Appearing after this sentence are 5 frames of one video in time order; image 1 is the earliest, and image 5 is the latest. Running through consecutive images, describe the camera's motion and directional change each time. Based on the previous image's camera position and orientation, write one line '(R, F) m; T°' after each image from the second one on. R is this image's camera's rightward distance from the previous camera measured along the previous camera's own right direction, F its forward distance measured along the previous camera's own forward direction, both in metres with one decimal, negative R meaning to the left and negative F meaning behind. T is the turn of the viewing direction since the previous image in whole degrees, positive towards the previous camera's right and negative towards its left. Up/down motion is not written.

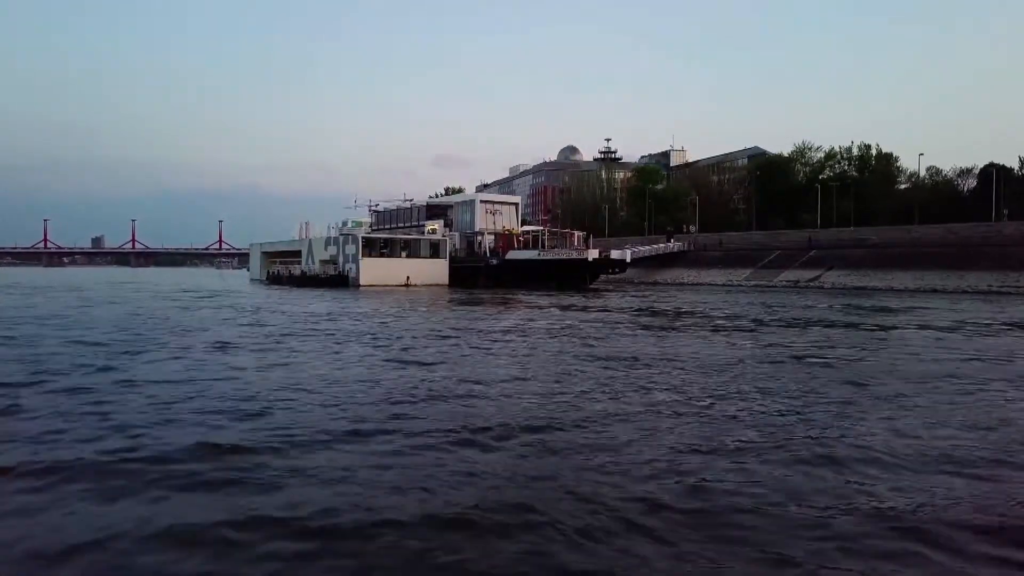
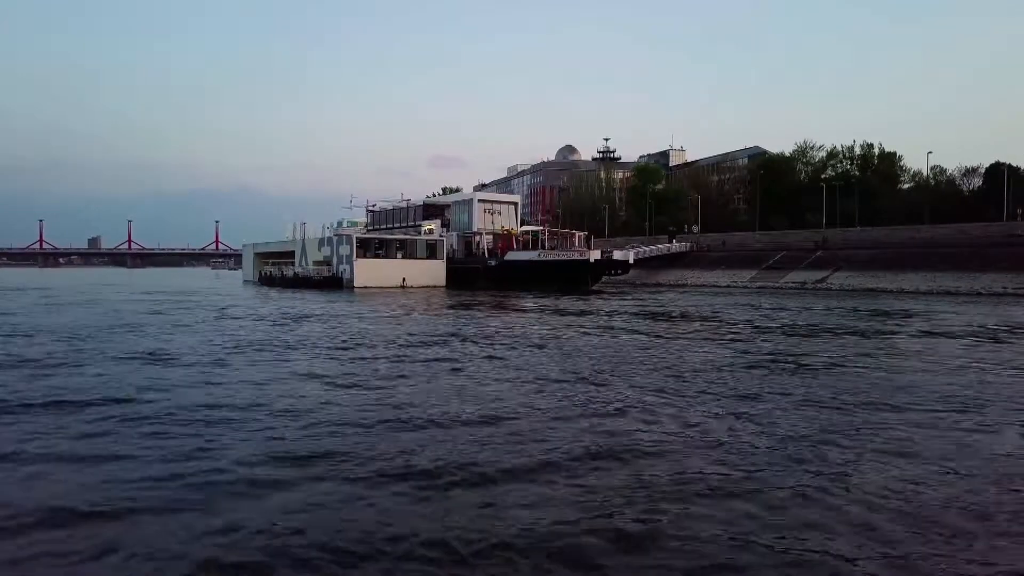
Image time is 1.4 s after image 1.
(0.0, +1.0) m; 0°
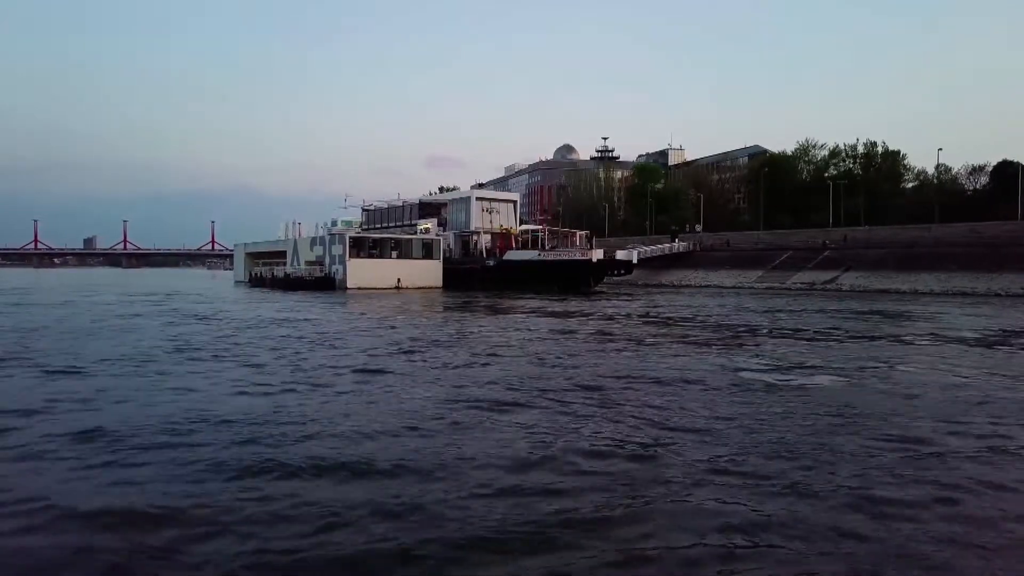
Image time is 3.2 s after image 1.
(-0.1, +1.2) m; 0°
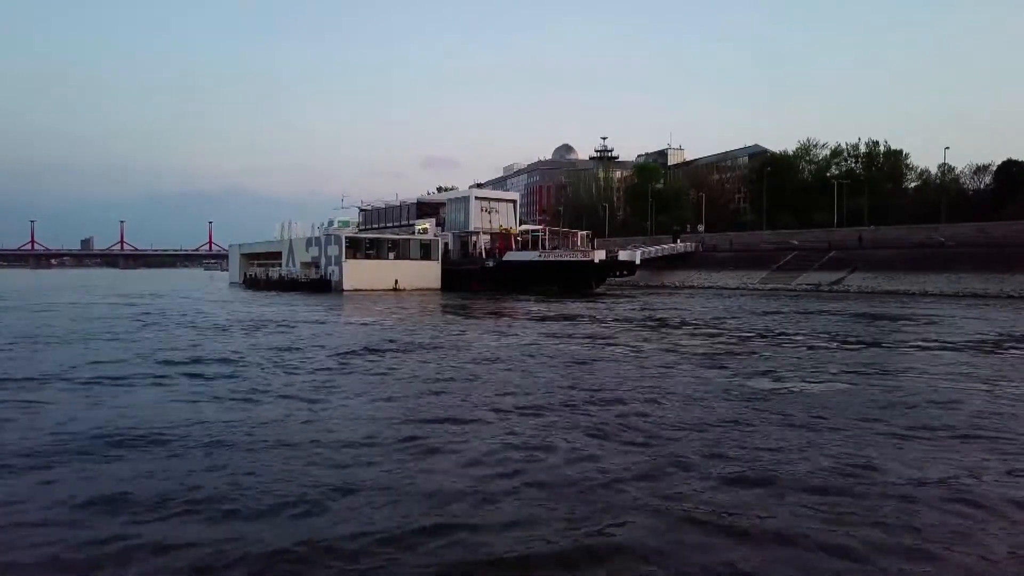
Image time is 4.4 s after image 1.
(-0.1, +0.7) m; 0°
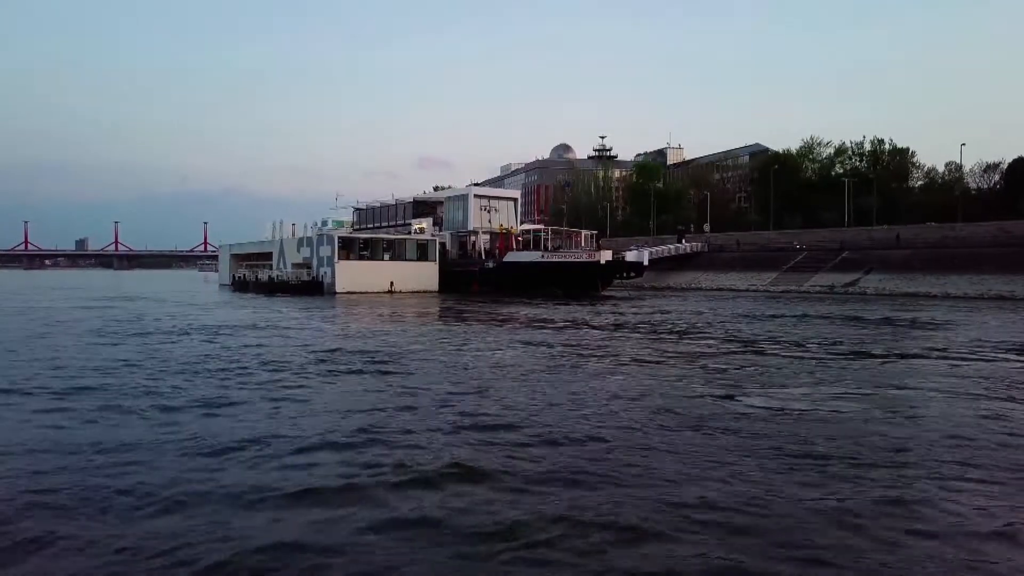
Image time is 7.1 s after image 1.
(-0.2, +1.5) m; 0°
